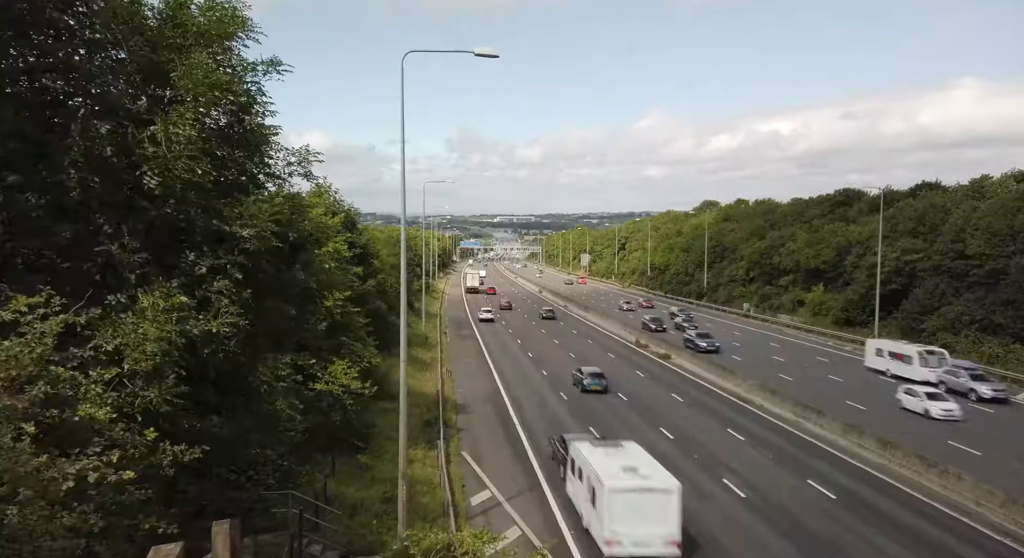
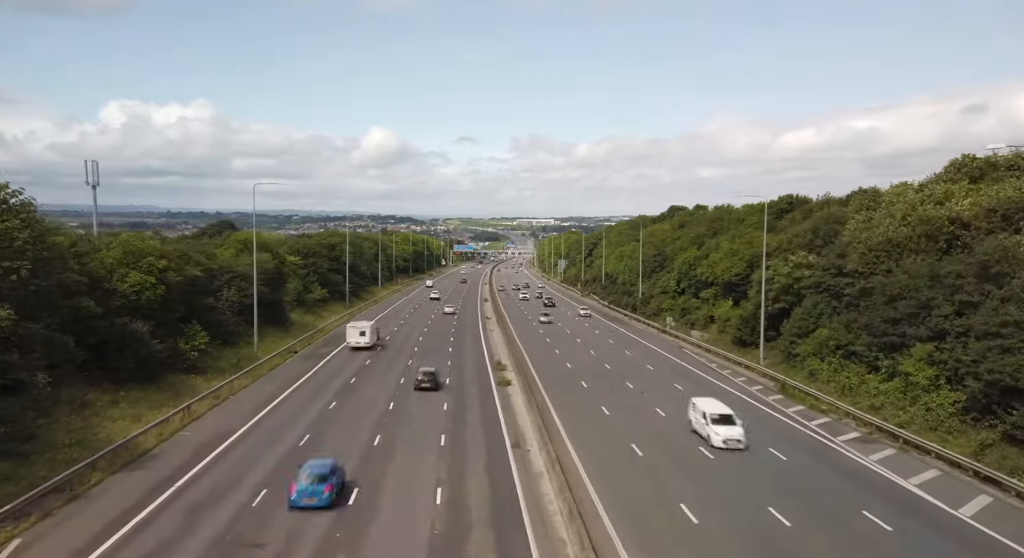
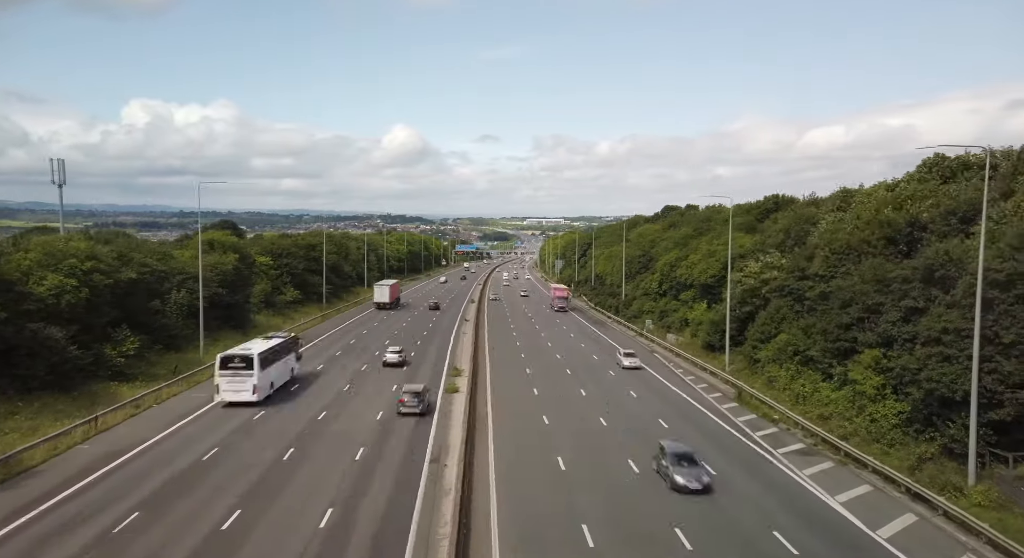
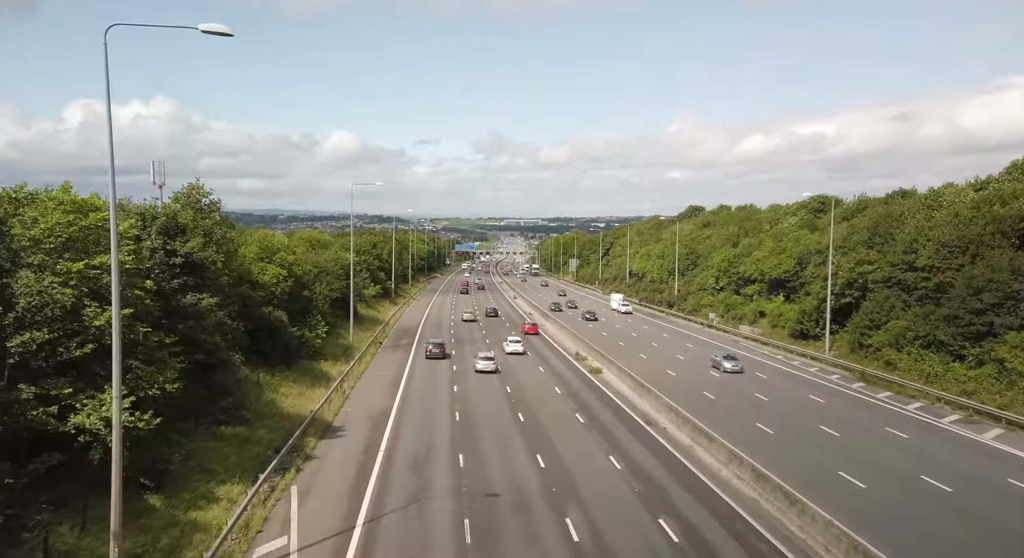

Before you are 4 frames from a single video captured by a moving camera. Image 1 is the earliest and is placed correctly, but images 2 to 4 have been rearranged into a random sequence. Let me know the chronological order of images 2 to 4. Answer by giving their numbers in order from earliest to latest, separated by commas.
4, 2, 3
